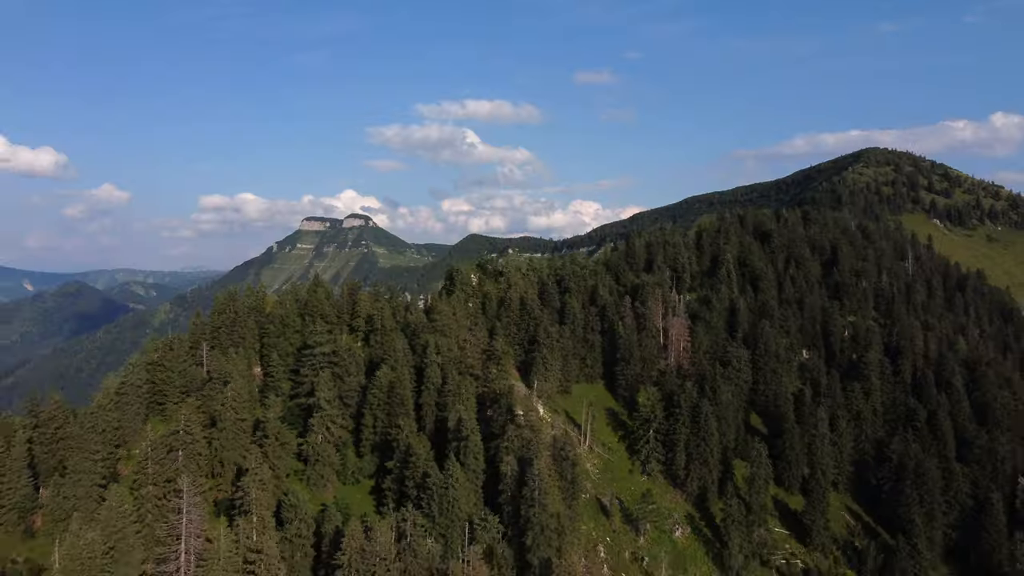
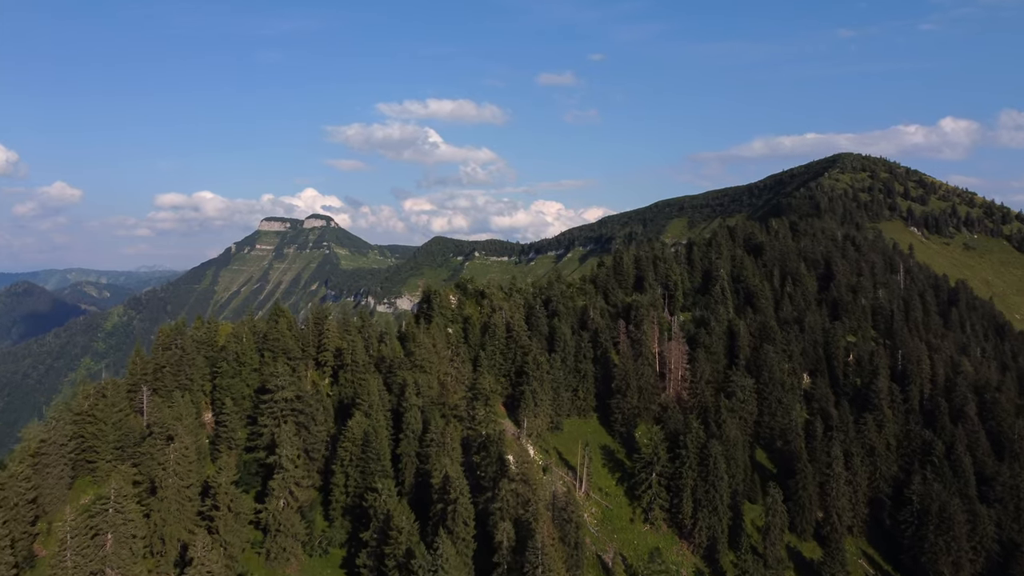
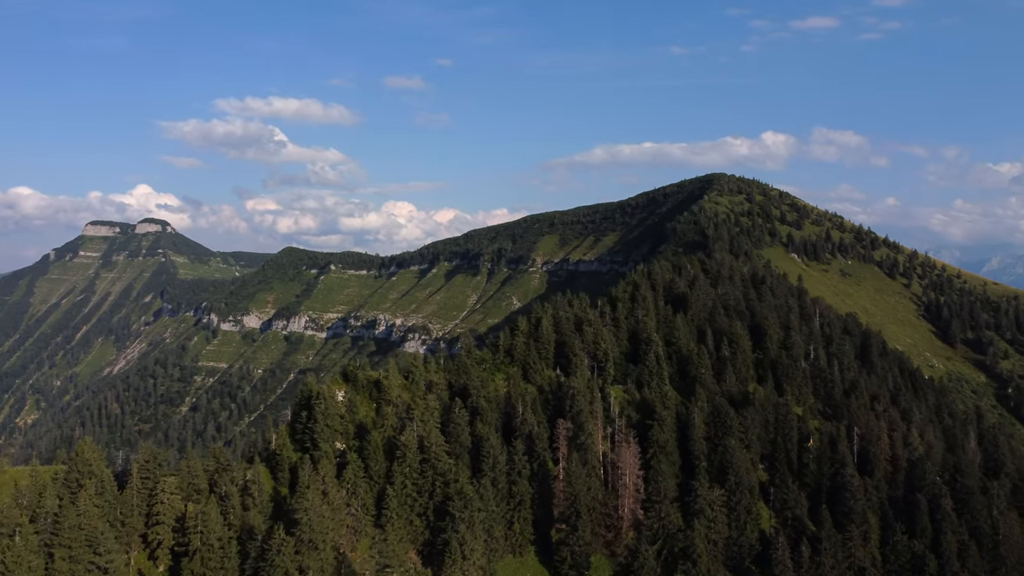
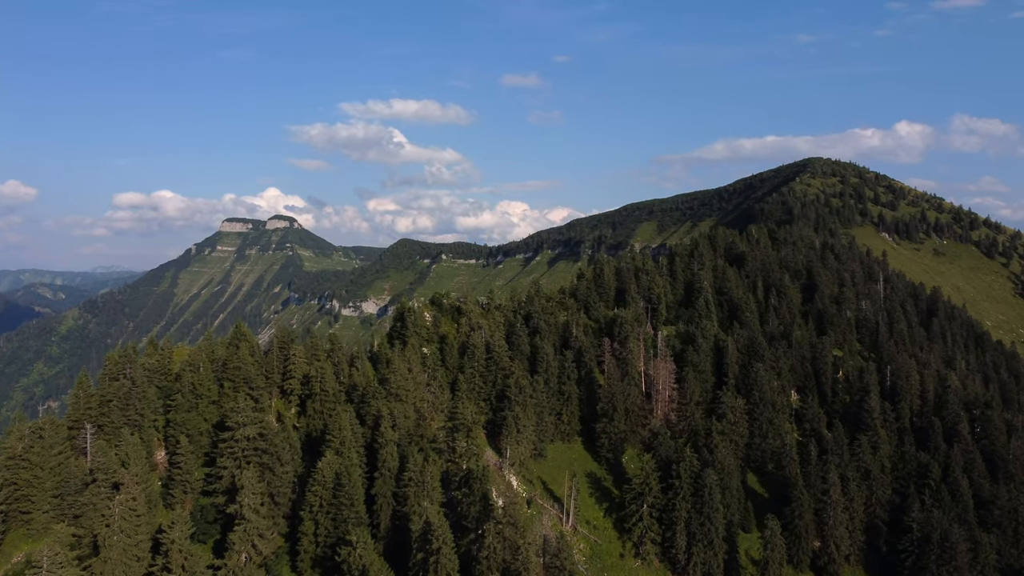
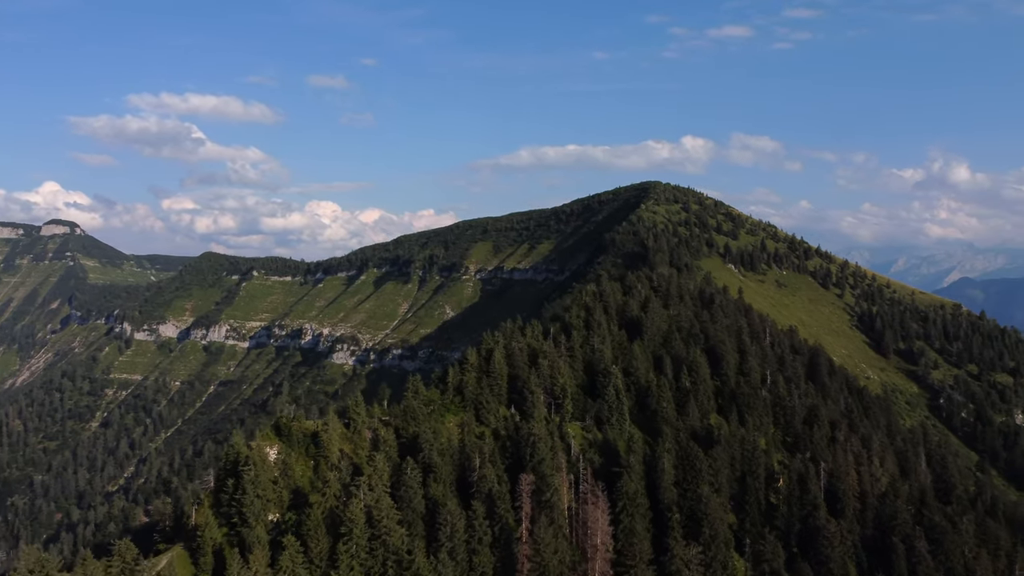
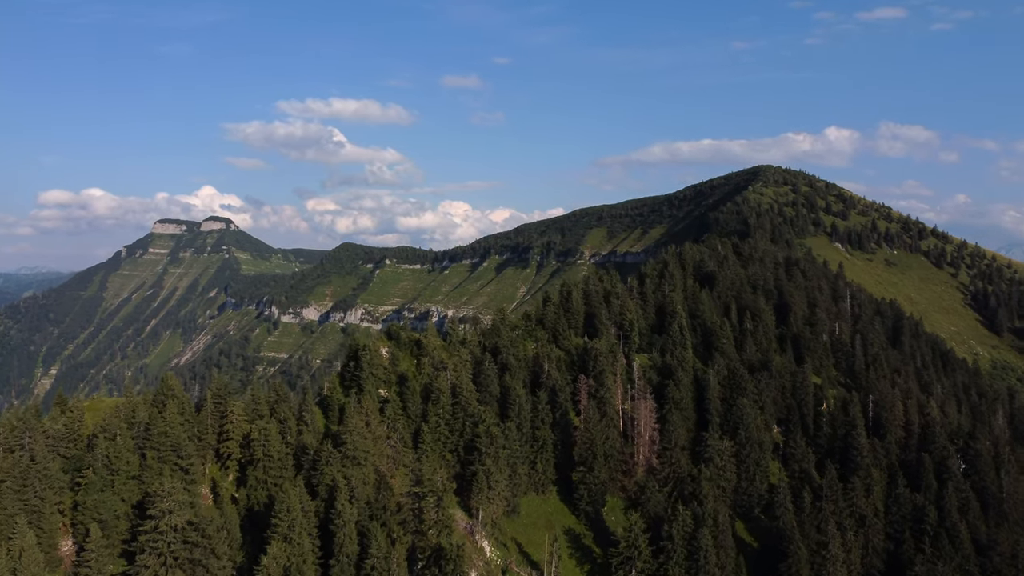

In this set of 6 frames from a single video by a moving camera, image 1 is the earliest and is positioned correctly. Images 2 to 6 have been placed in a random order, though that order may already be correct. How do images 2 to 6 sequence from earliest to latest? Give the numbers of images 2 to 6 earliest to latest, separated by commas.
2, 4, 6, 3, 5
